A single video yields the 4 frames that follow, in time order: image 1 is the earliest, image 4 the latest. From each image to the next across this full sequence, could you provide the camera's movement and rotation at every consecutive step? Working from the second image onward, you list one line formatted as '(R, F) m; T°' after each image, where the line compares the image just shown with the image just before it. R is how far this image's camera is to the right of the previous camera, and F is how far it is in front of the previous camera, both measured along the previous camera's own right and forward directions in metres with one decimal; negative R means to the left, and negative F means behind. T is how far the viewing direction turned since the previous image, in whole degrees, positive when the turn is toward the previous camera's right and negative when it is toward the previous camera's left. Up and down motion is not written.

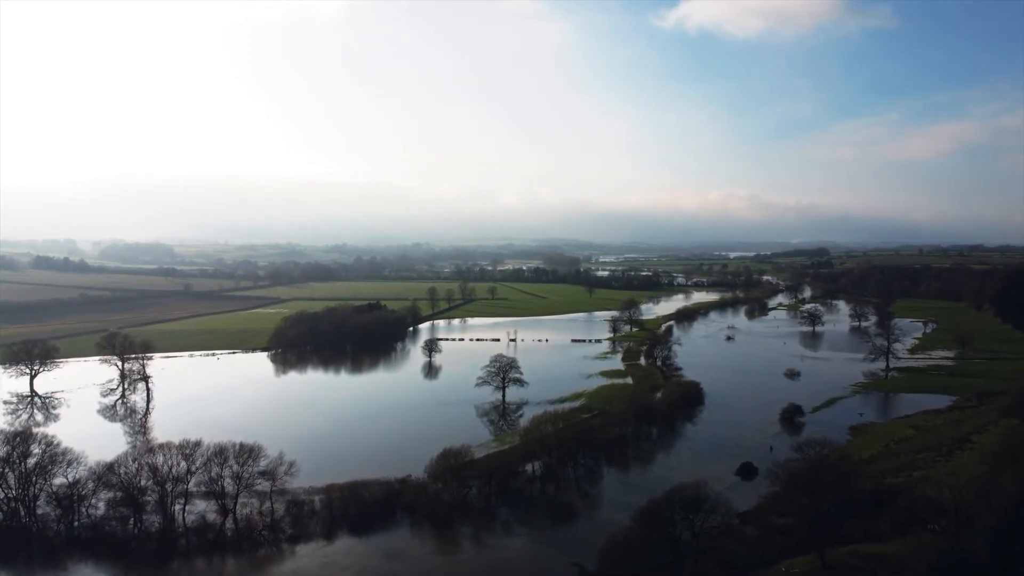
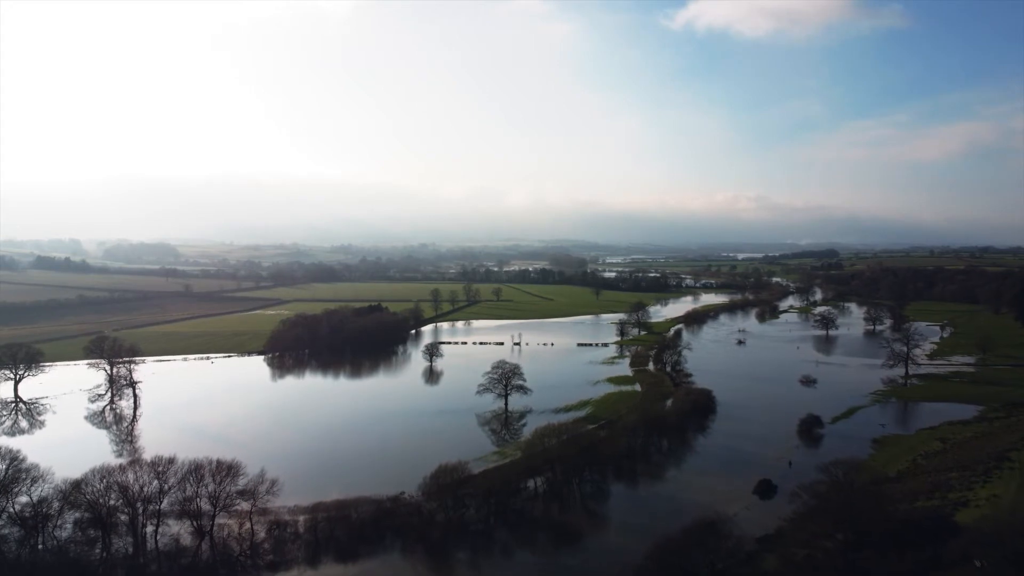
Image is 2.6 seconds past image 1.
(+0.2, +1.3) m; -1°
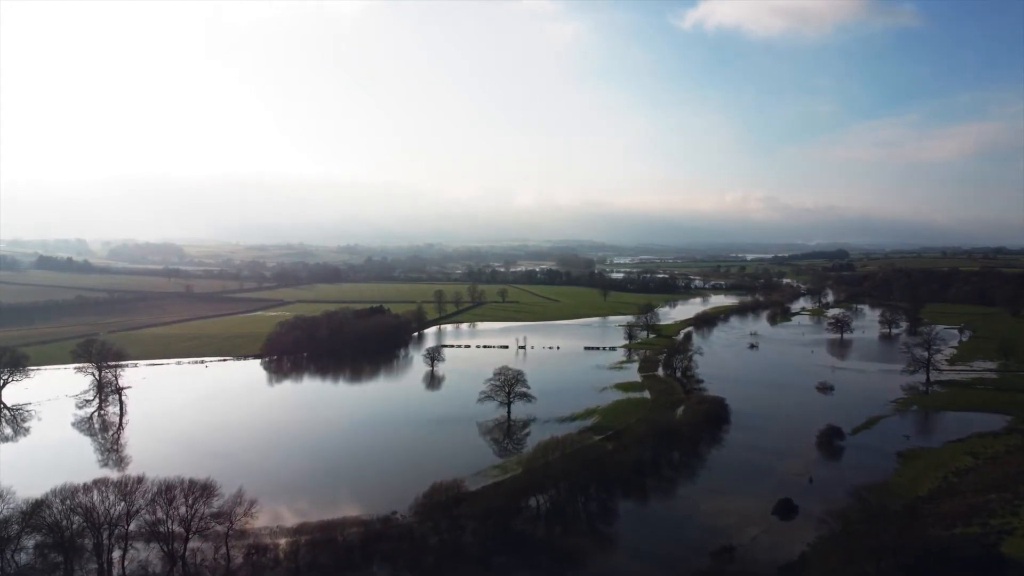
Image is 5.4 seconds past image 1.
(+0.2, +1.3) m; -1°
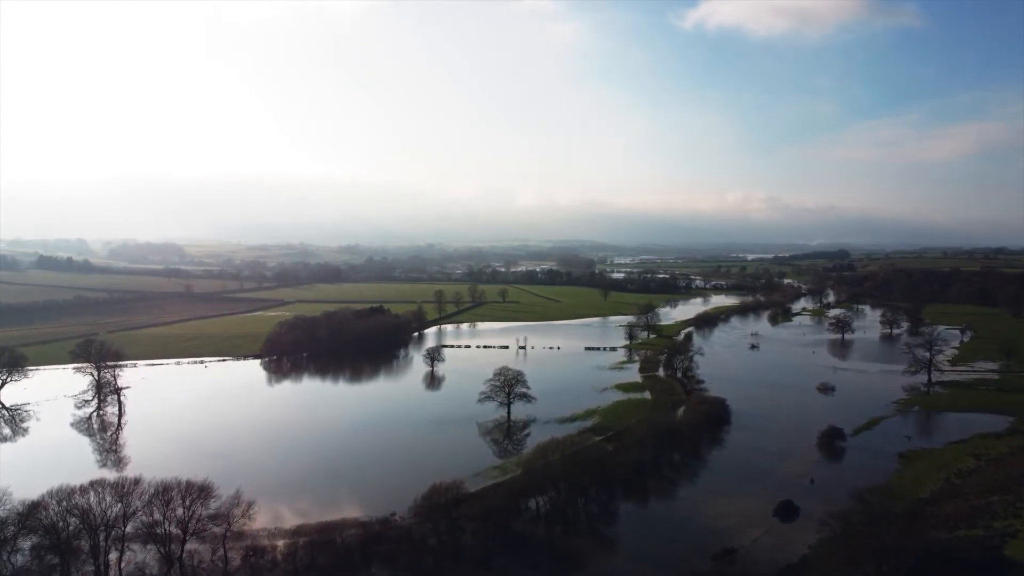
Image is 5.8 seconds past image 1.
(0.0, +0.1) m; 0°
